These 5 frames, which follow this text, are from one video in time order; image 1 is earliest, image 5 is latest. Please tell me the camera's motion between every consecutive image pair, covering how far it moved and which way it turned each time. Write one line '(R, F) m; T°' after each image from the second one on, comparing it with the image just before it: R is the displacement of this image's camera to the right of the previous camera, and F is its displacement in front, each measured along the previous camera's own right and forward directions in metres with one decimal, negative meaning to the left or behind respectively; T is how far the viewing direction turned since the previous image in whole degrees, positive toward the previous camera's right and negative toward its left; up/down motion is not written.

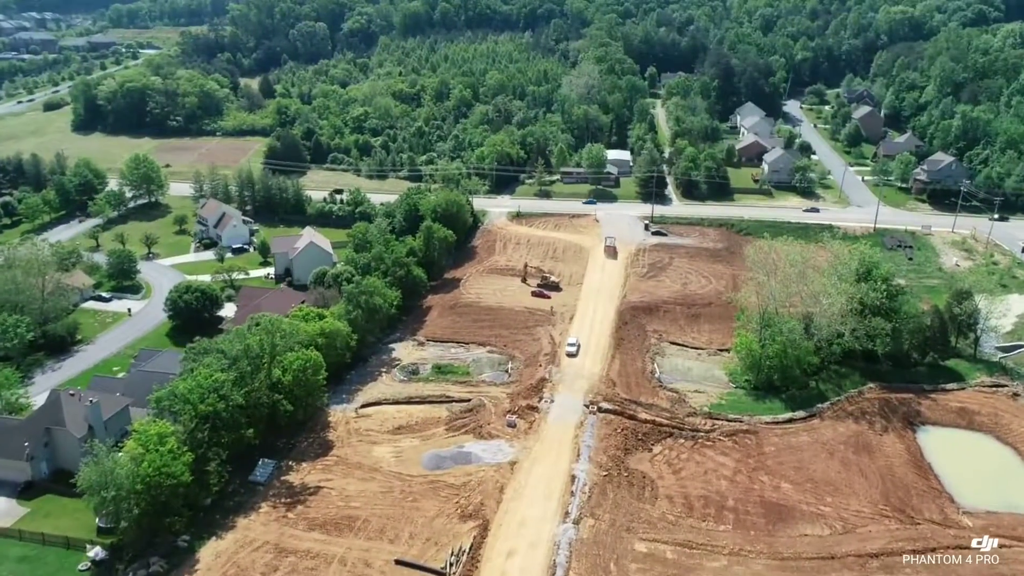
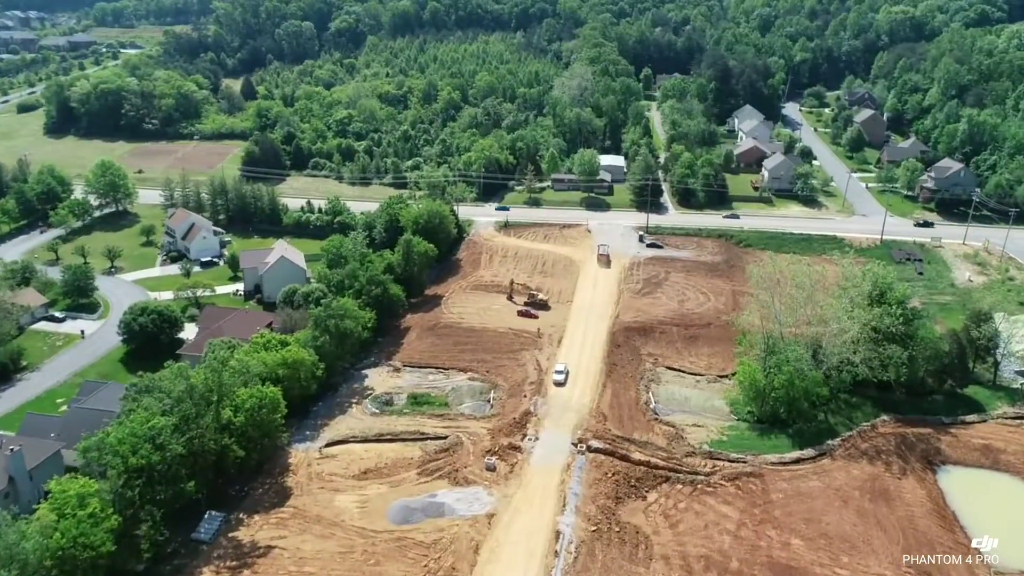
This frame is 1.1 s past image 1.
(+0.7, +3.4) m; 0°
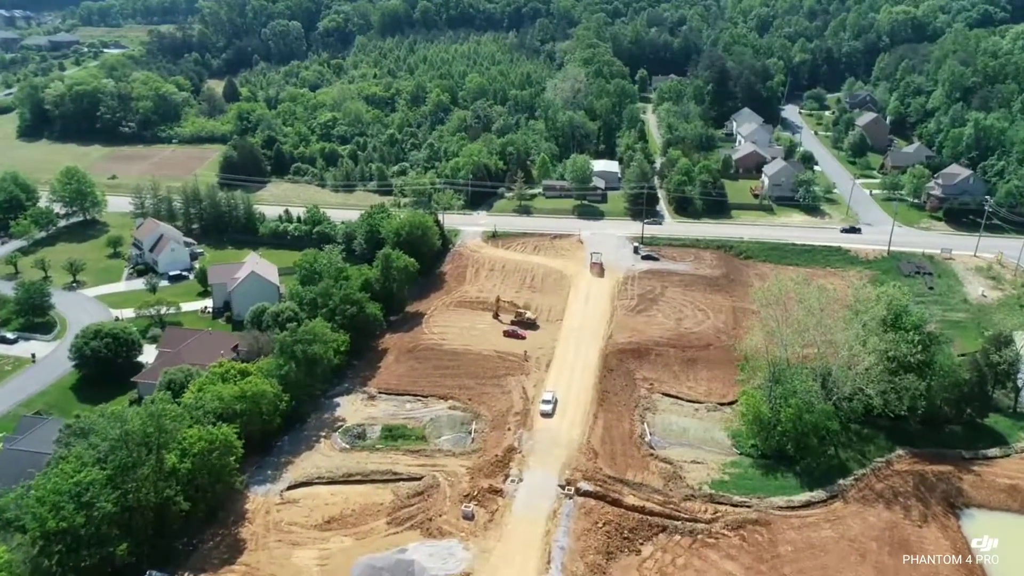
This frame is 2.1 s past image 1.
(+0.6, +3.1) m; 0°
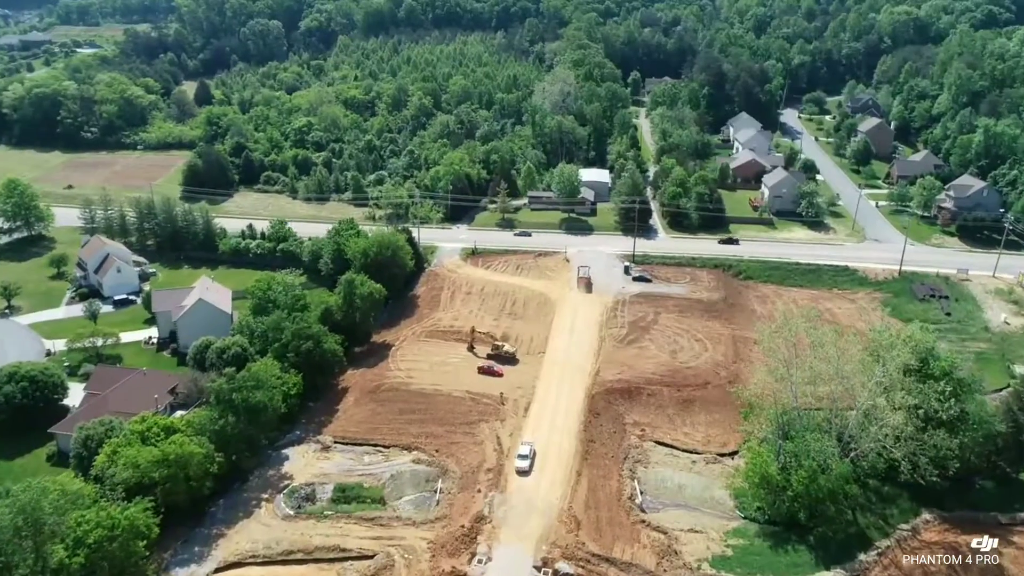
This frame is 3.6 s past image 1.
(+1.0, +4.5) m; 0°
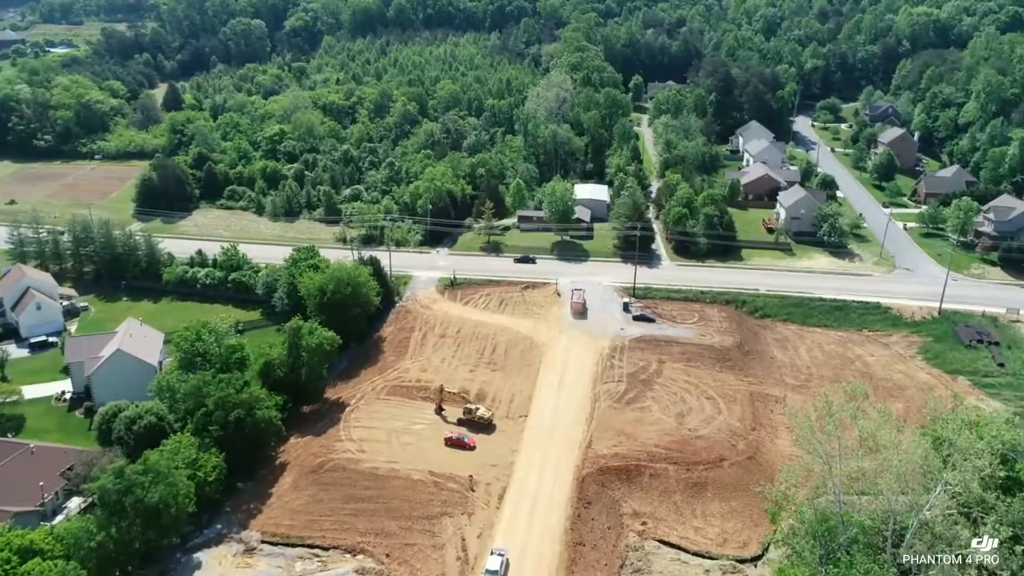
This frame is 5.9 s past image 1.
(+1.2, +6.7) m; 0°
